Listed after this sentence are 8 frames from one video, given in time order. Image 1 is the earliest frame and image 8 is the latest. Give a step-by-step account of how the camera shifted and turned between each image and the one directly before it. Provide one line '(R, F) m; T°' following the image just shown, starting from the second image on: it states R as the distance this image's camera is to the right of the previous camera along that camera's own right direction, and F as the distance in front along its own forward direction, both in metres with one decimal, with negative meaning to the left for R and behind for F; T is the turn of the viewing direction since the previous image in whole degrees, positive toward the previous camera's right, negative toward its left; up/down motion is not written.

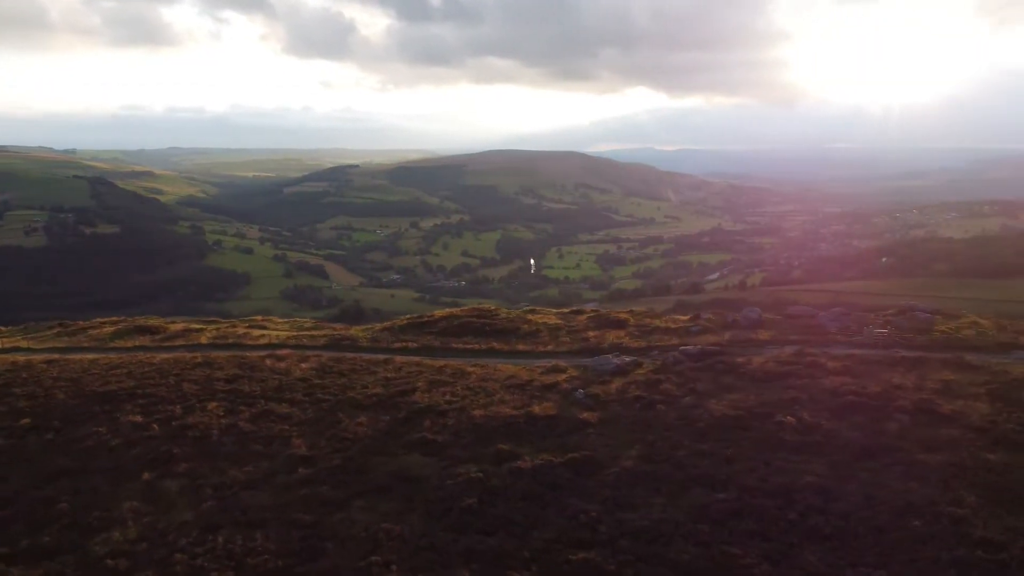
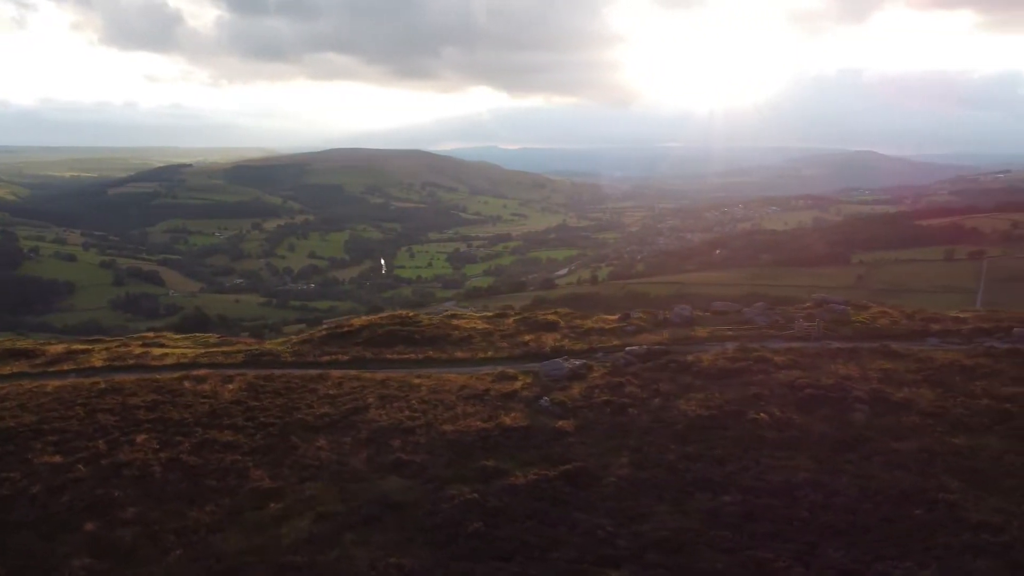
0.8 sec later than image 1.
(-3.4, +1.3) m; +11°
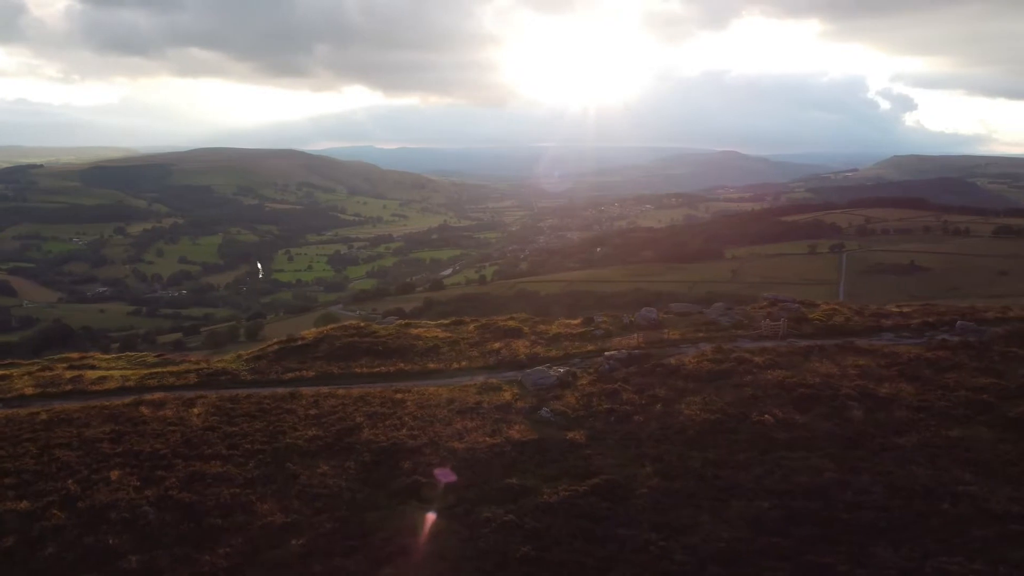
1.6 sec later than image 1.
(-3.5, +1.0) m; +8°
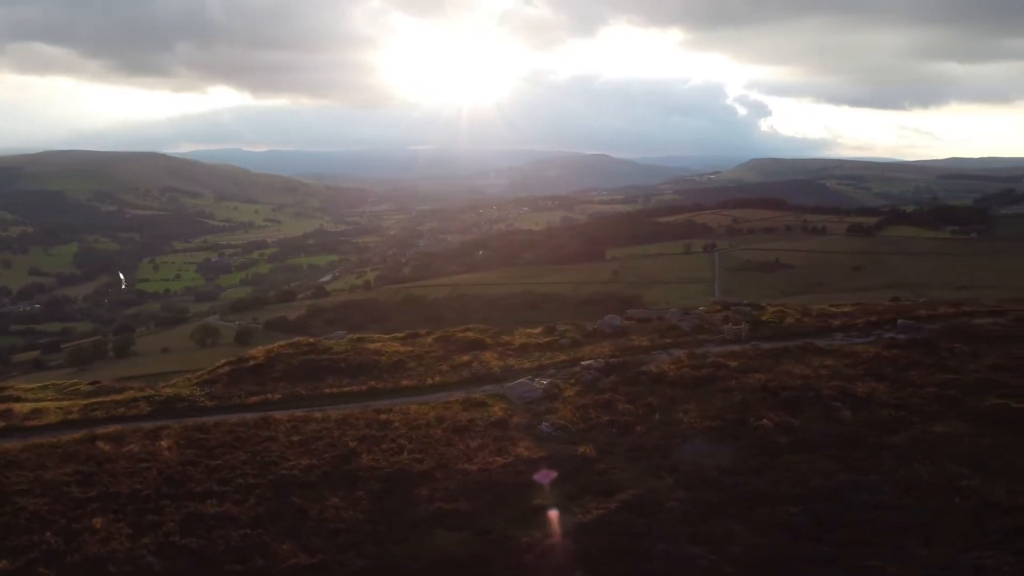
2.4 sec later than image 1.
(-3.5, +0.9) m; +9°
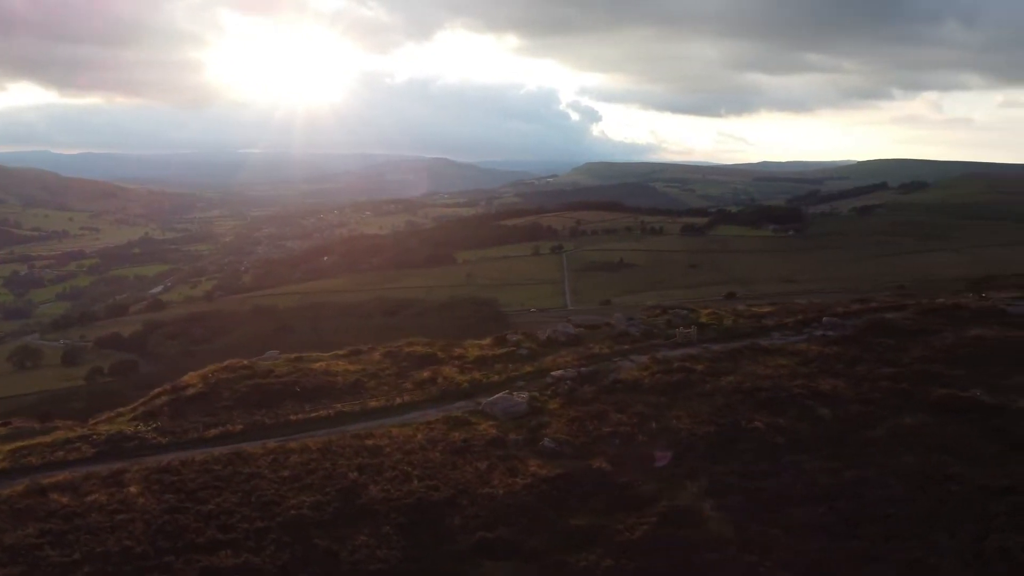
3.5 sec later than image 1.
(-4.5, +1.1) m; +11°
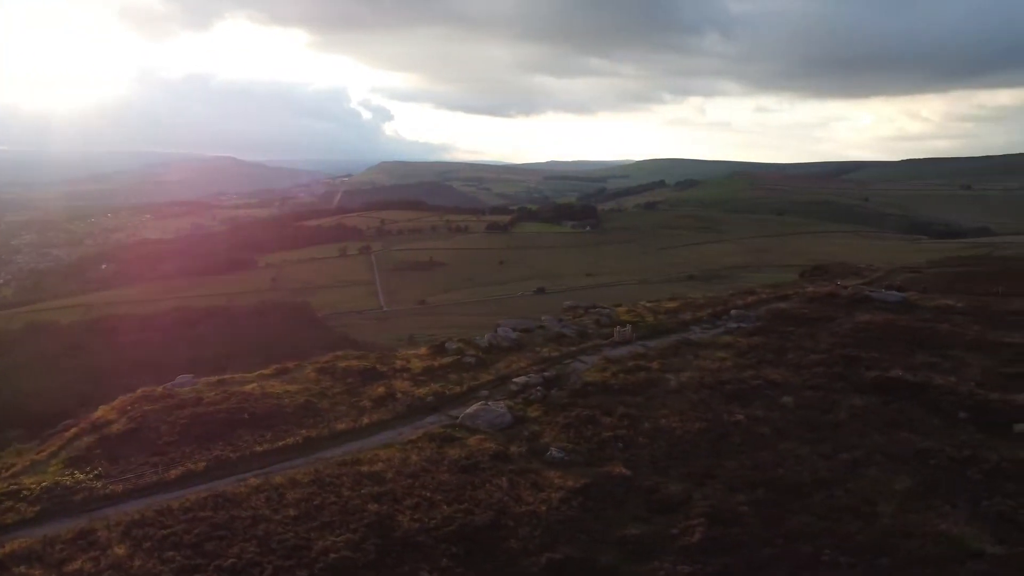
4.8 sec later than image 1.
(-5.6, +1.5) m; +14°
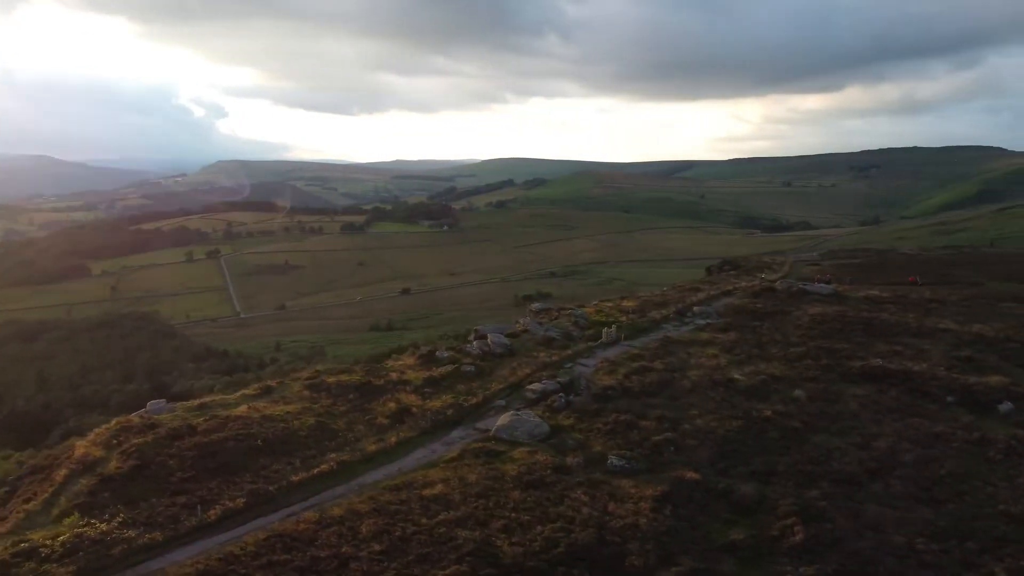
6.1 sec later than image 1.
(-5.6, +1.5) m; +11°
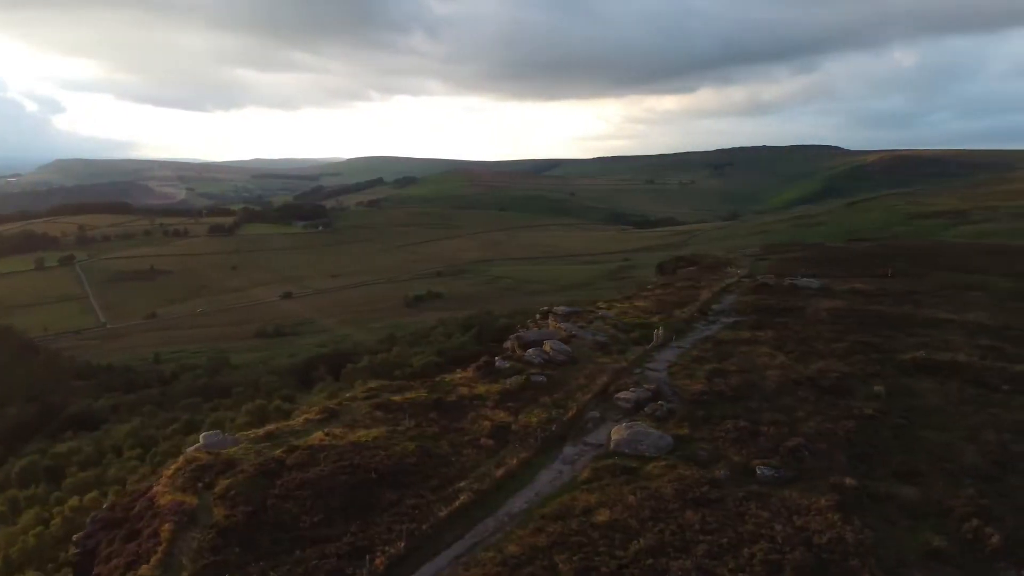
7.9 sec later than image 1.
(-7.1, +2.3) m; +9°
